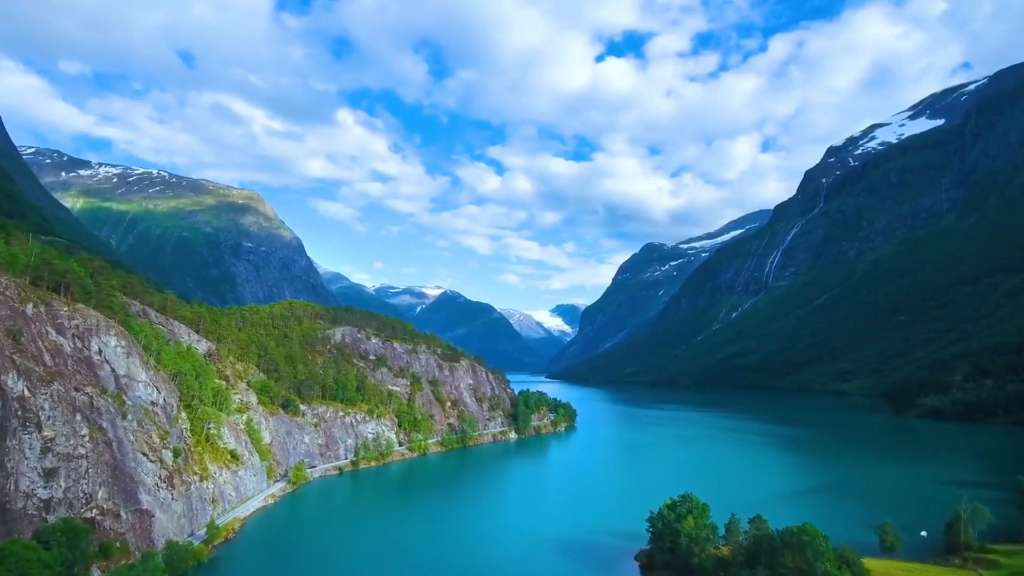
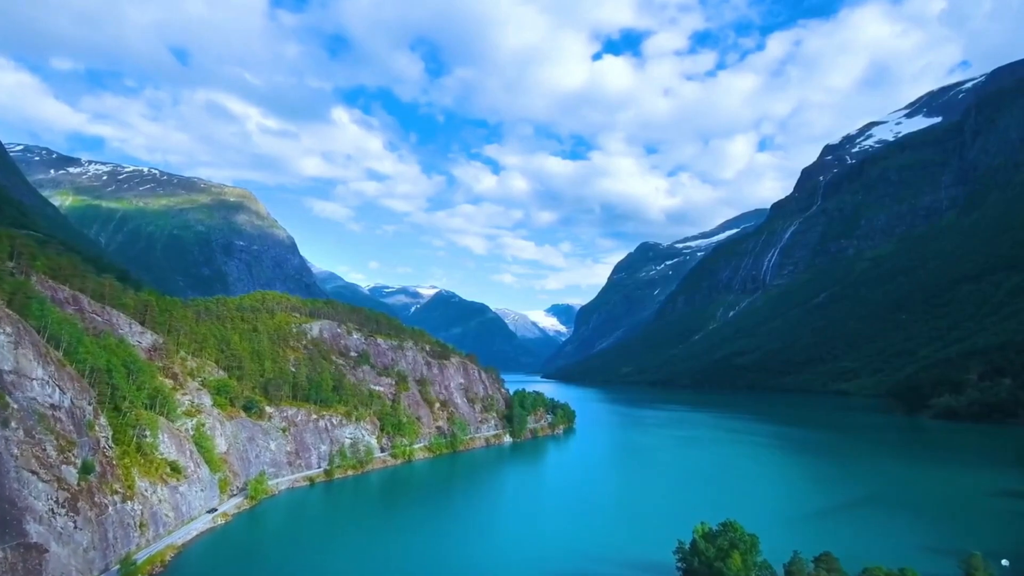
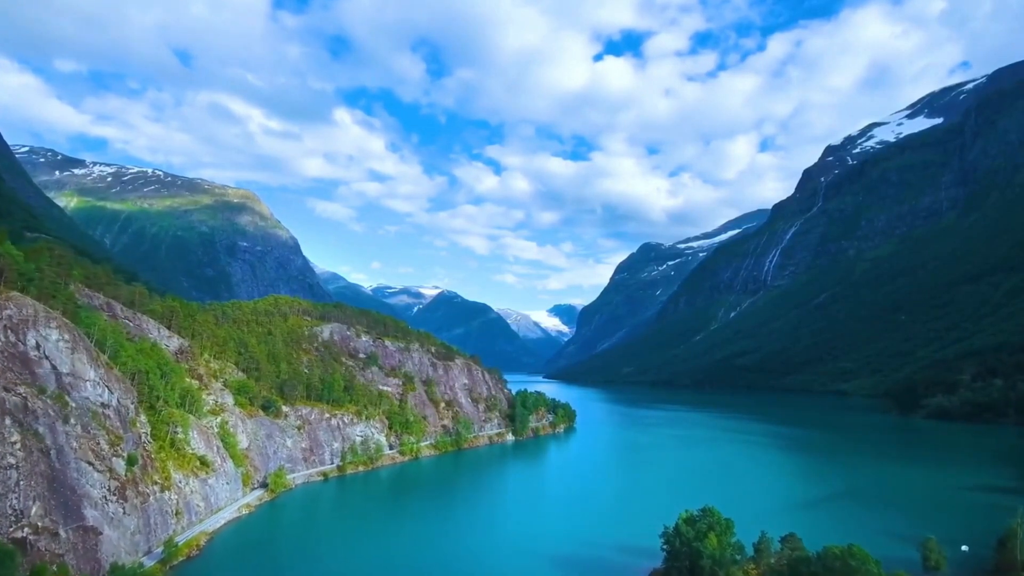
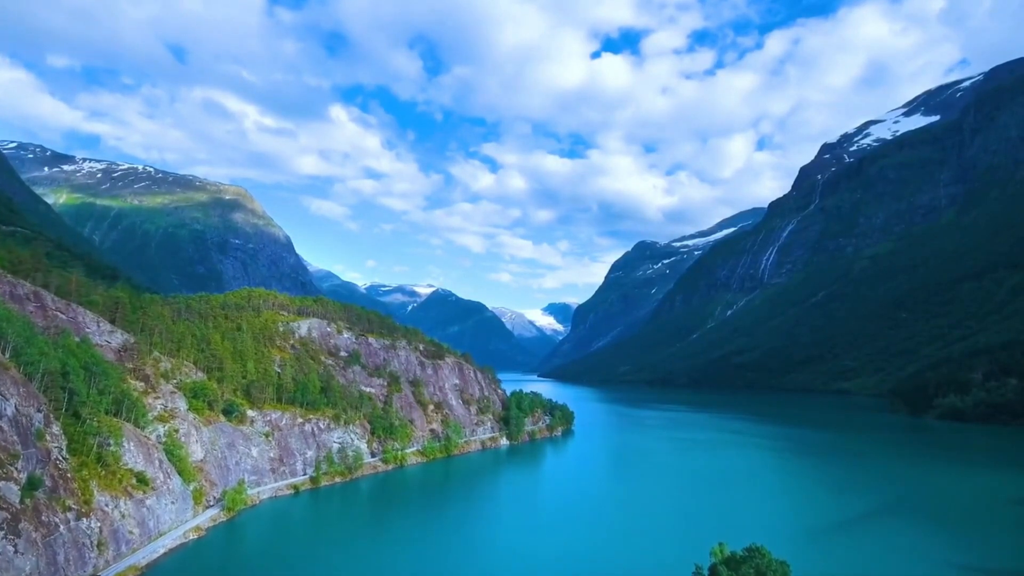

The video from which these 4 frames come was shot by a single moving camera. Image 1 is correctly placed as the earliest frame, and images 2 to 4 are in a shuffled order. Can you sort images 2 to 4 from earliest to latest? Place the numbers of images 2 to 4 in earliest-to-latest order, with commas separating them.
3, 2, 4
